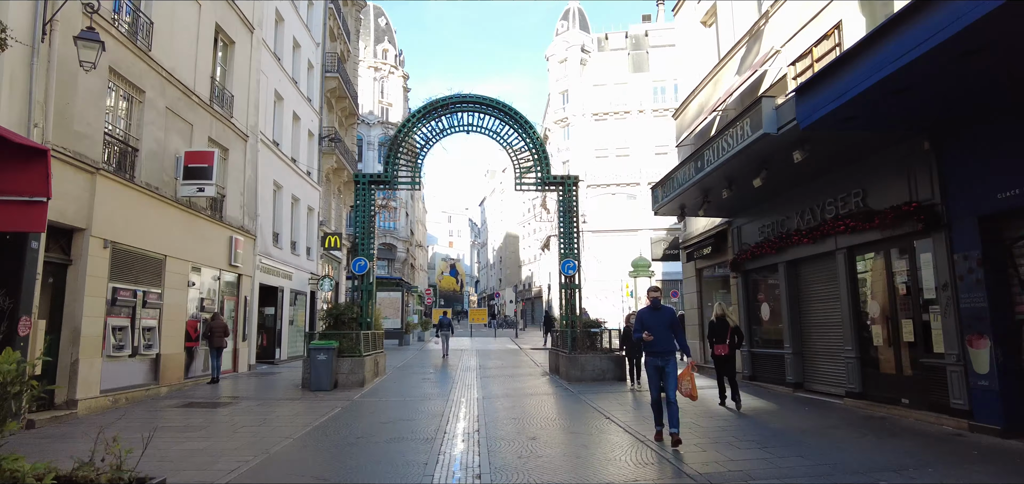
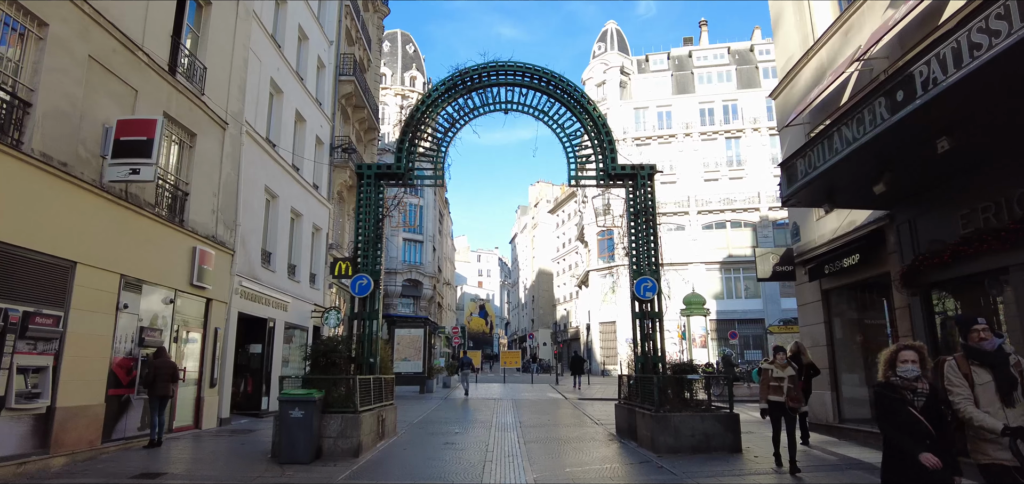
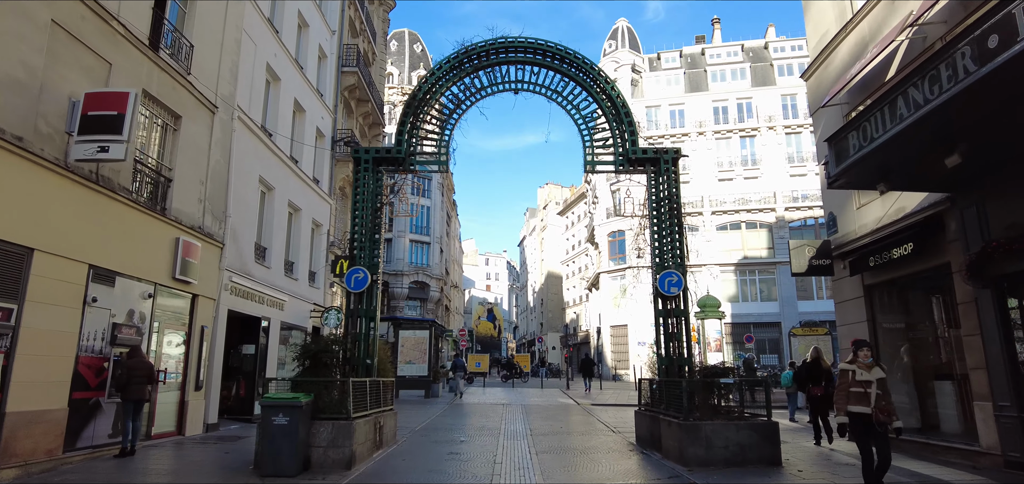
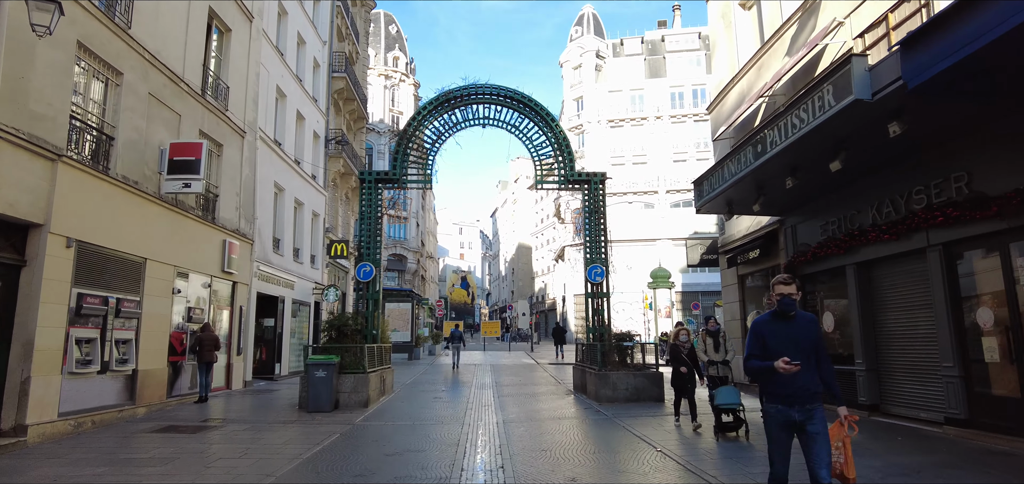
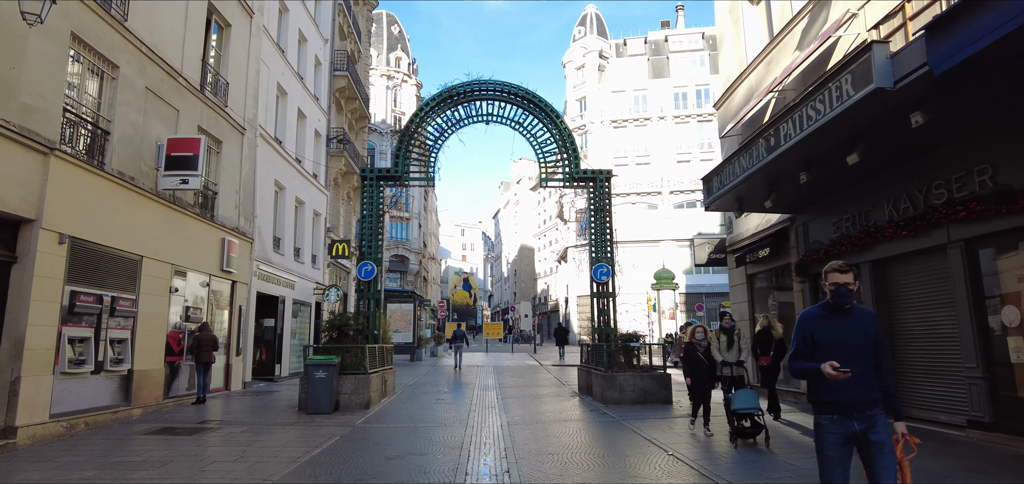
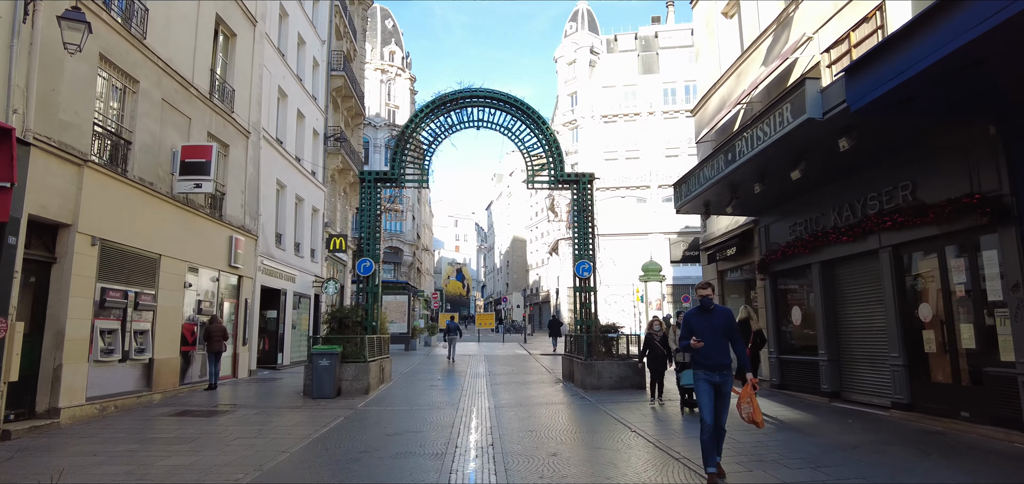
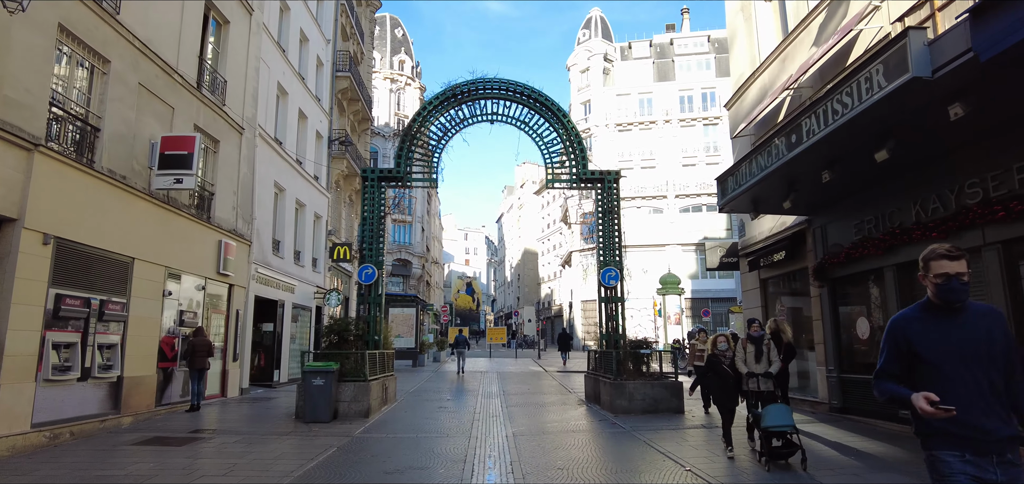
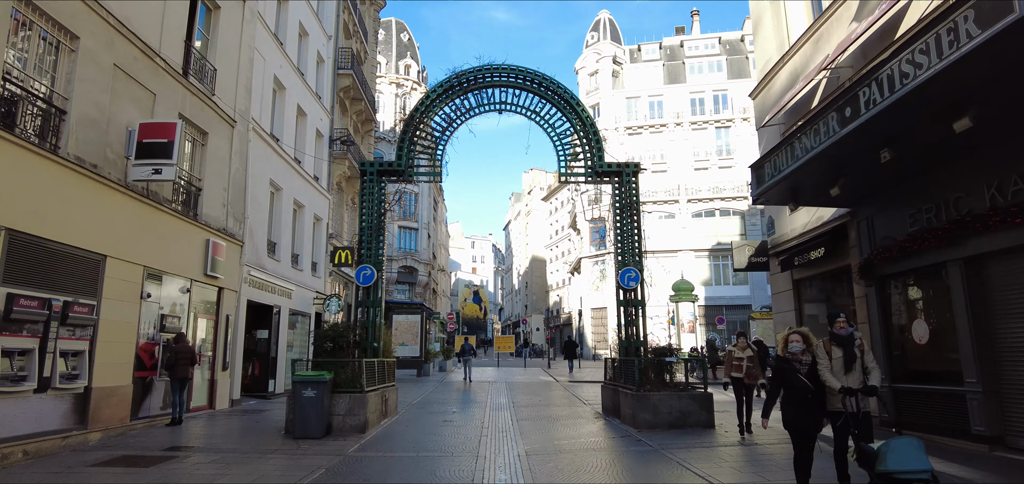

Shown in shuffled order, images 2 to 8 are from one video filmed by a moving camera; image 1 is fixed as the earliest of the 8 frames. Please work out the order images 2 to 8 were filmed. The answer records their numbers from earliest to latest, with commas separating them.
6, 4, 5, 7, 8, 2, 3
